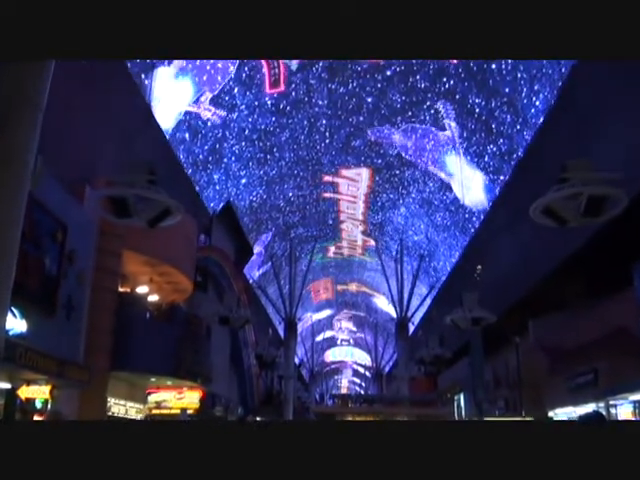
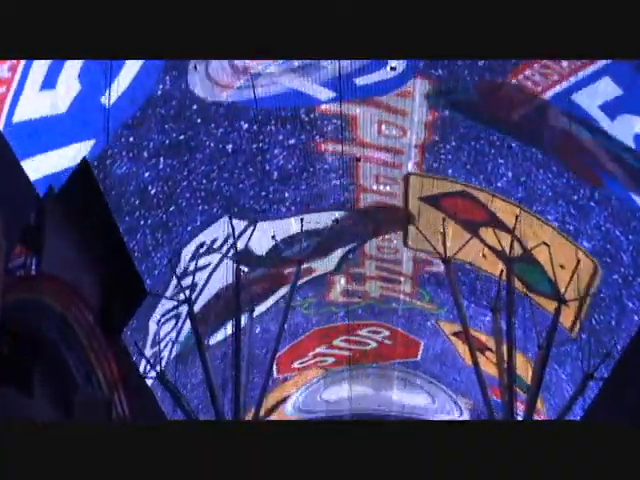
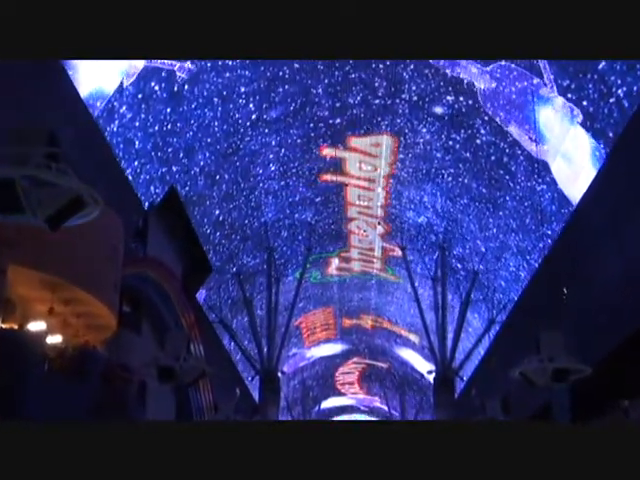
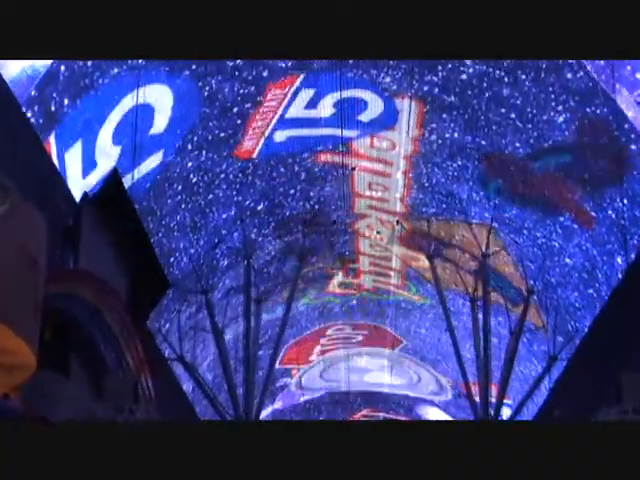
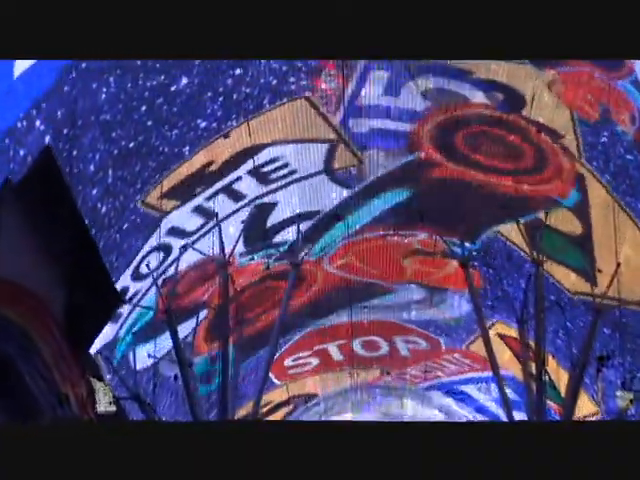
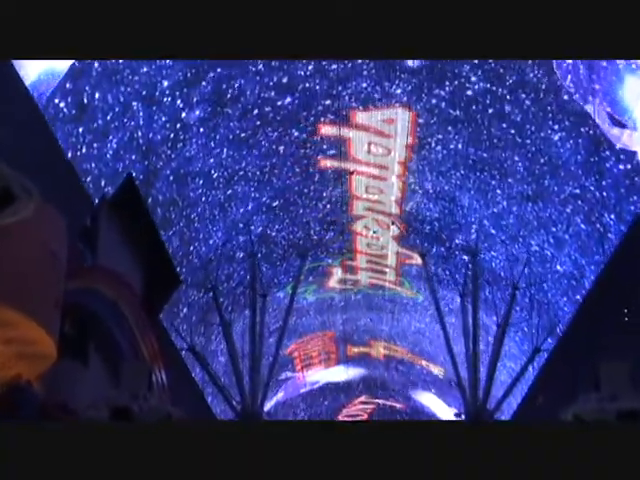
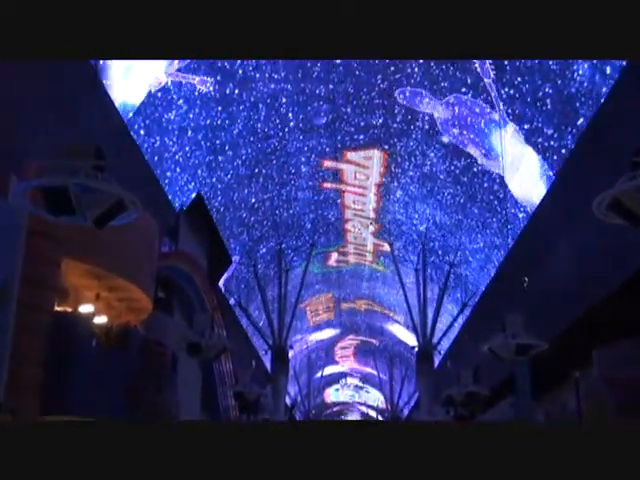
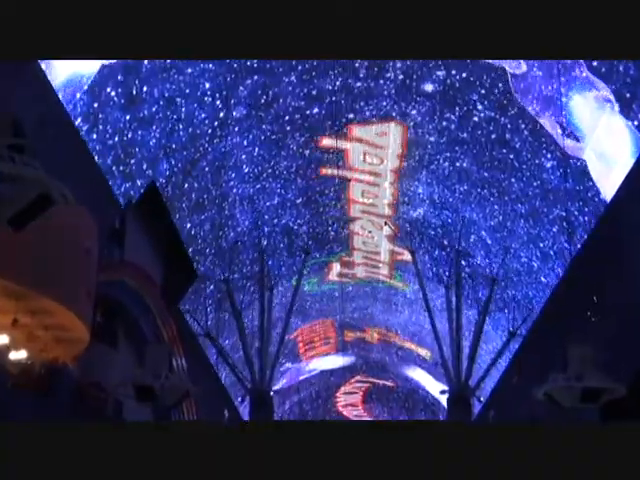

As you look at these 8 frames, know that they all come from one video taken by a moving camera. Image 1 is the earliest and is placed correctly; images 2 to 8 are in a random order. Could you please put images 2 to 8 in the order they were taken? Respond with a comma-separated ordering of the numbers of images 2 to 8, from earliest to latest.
7, 3, 8, 6, 4, 2, 5
